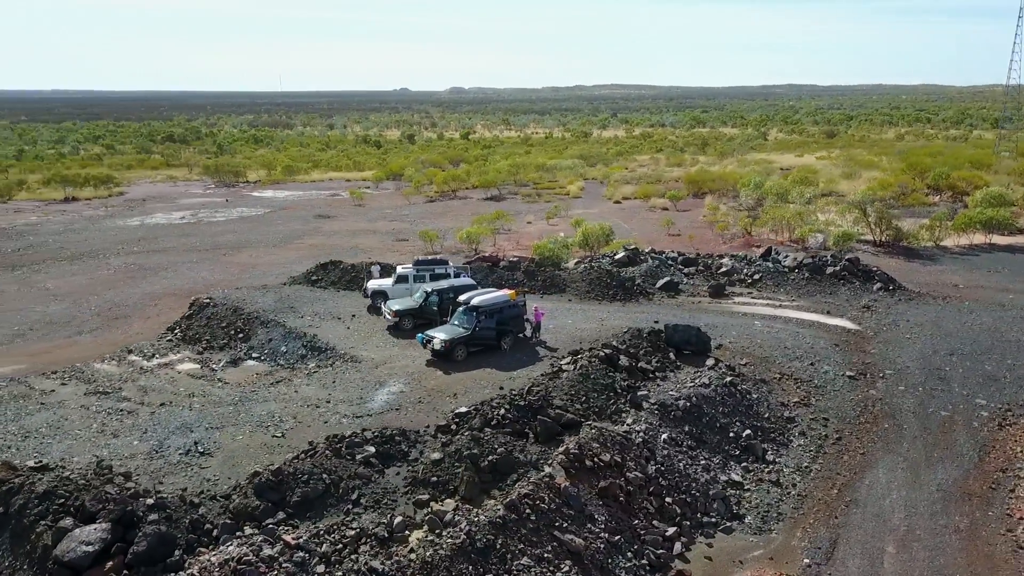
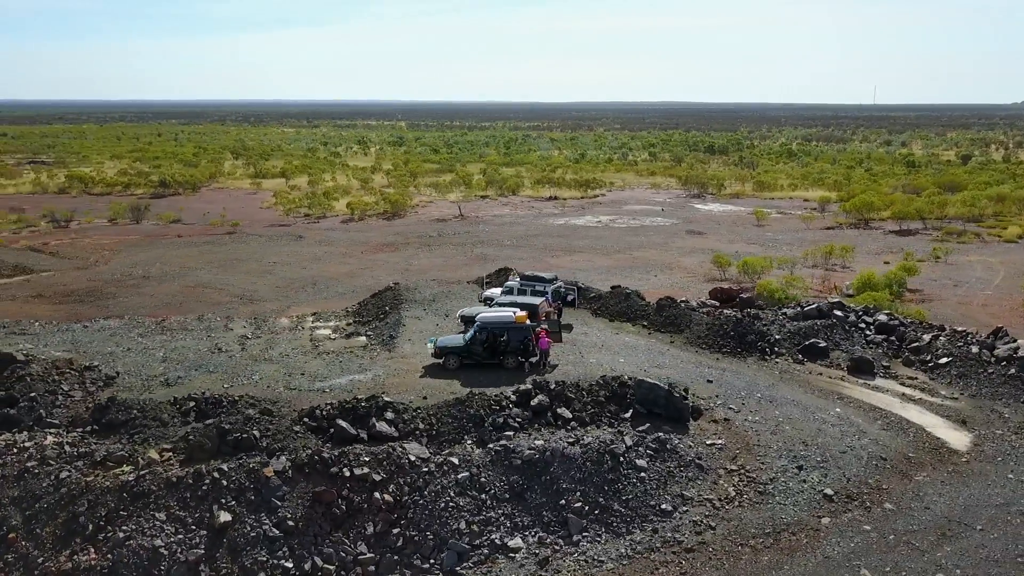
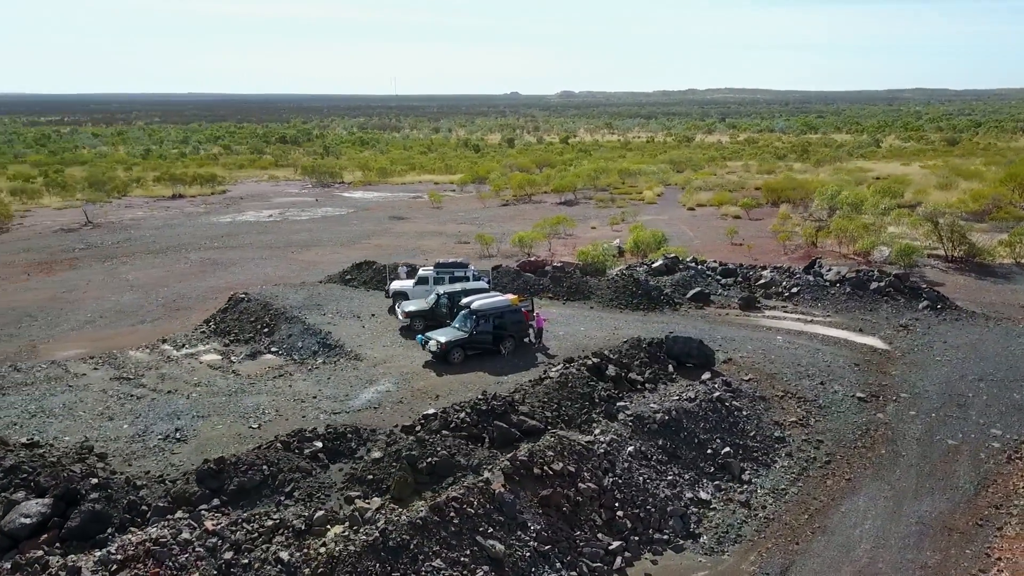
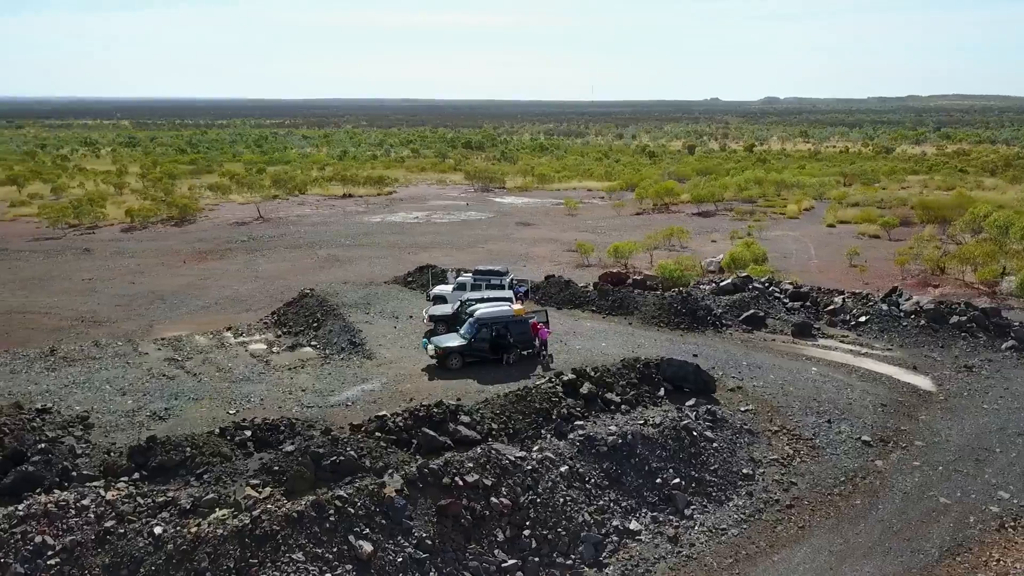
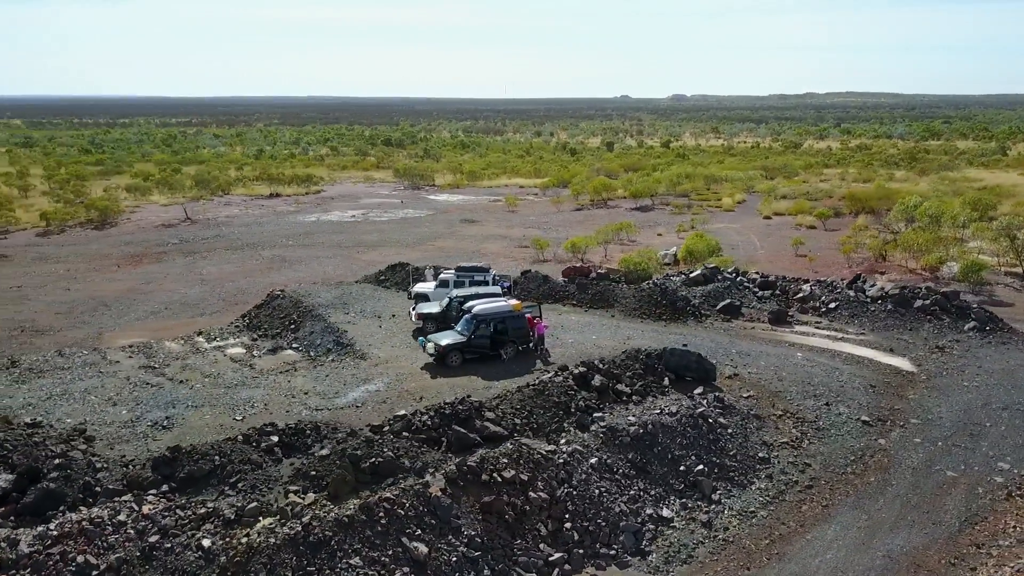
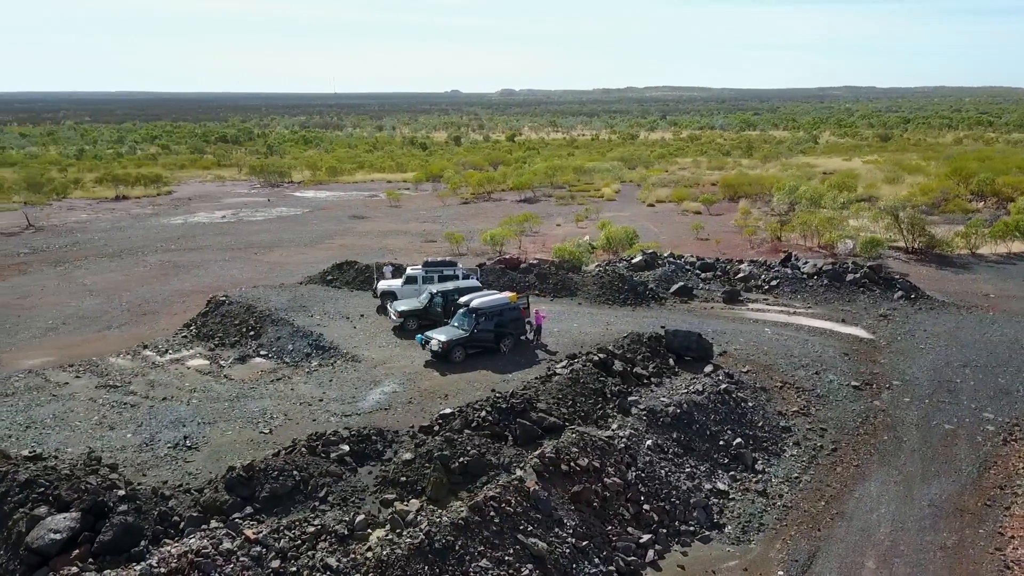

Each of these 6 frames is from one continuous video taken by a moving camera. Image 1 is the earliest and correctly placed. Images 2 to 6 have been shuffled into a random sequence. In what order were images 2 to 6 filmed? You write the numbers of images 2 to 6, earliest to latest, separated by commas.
6, 3, 5, 4, 2
